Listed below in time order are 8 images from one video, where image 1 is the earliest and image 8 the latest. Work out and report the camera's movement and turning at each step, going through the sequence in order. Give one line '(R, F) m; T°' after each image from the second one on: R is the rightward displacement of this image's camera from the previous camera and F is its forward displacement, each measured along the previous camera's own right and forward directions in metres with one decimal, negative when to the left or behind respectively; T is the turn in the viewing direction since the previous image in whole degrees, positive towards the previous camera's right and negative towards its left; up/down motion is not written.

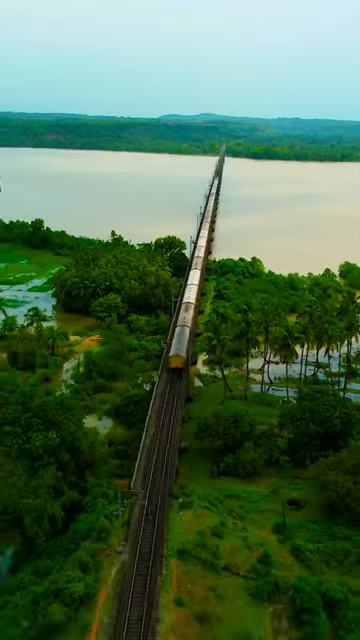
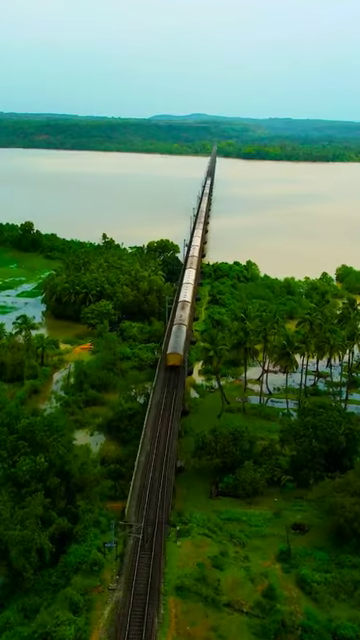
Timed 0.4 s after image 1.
(-0.1, +1.2) m; +1°
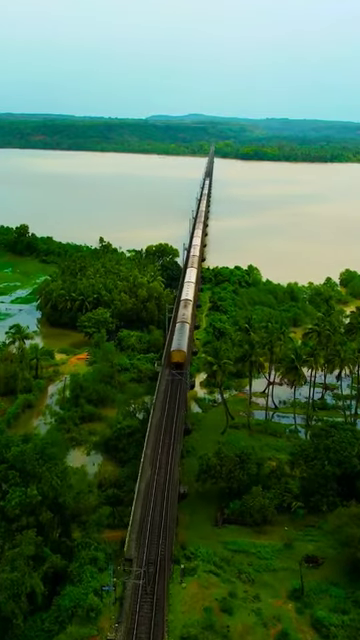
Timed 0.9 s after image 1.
(-0.1, +1.3) m; 0°
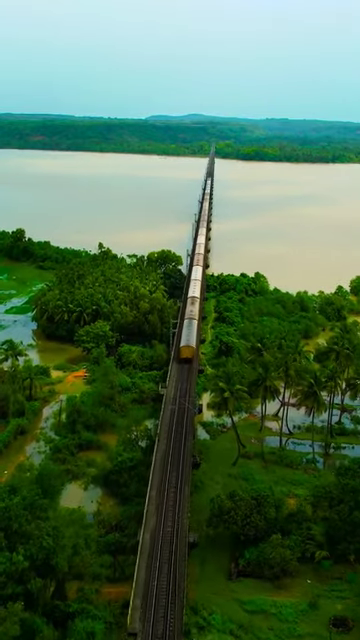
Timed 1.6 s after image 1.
(-0.2, +2.1) m; 0°
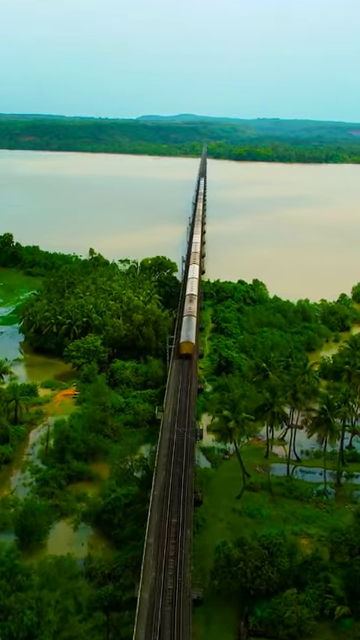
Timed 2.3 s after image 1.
(-0.2, +1.9) m; +1°
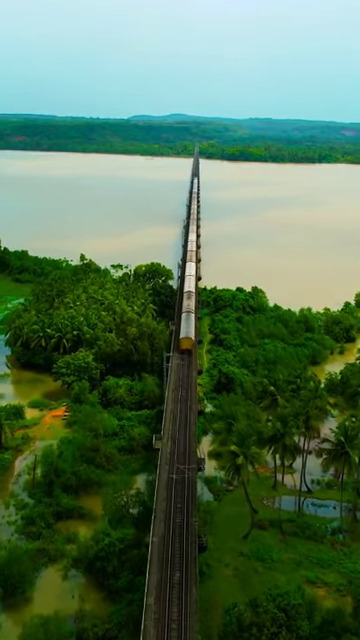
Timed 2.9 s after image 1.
(-0.2, +1.9) m; +1°
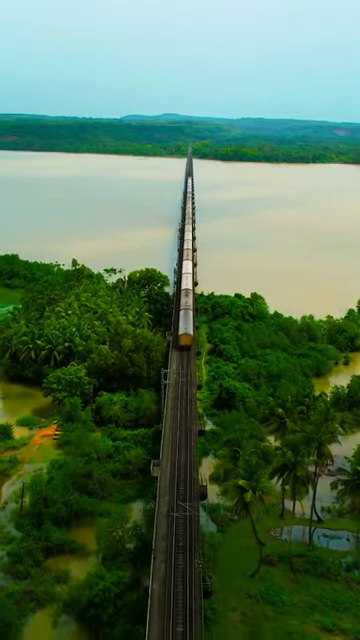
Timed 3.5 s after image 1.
(-0.2, +1.5) m; +1°
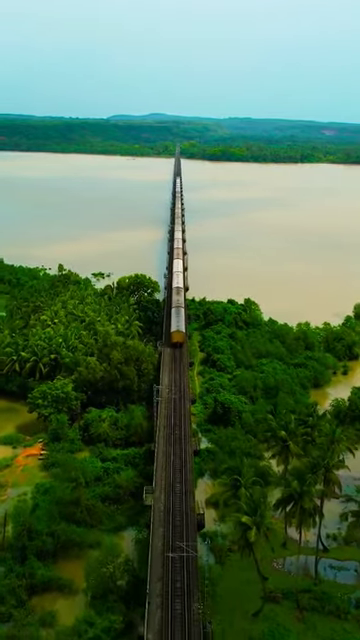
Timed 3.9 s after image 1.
(-0.1, +1.3) m; +1°
